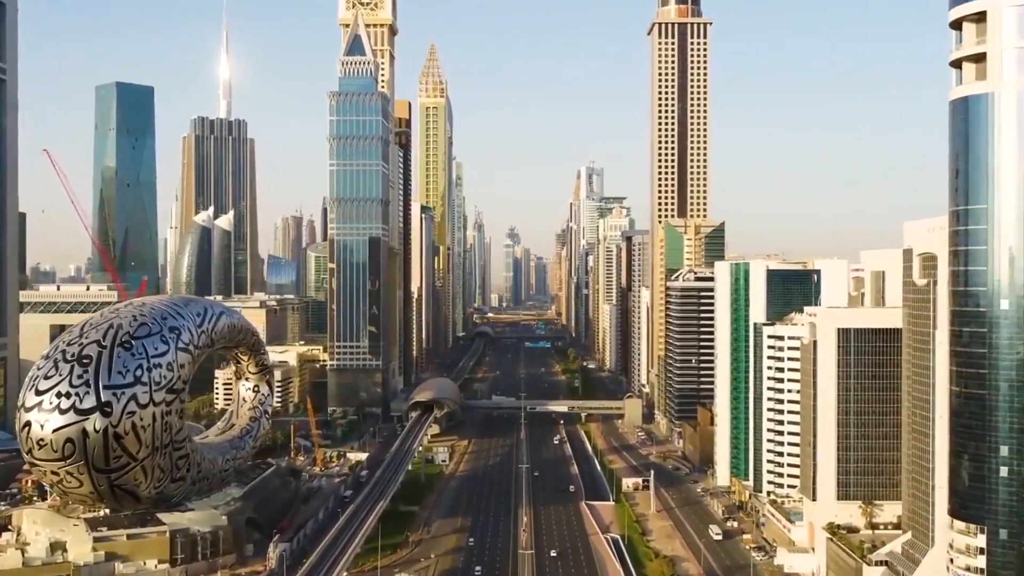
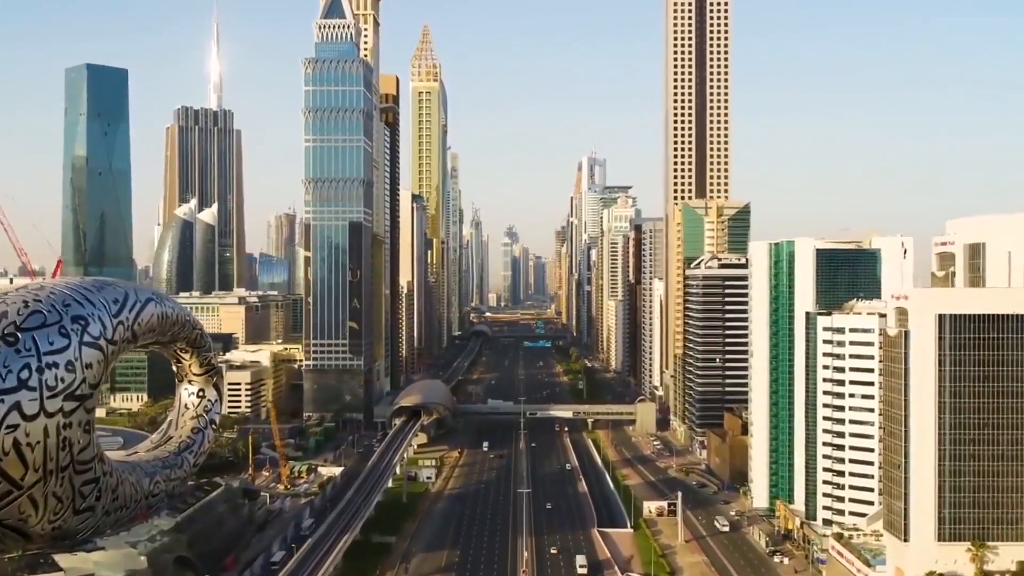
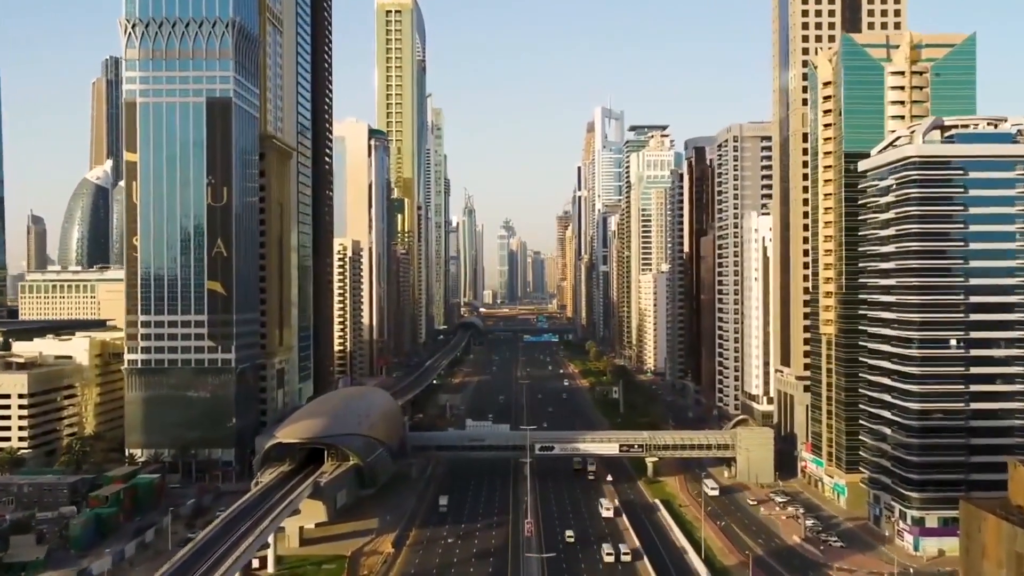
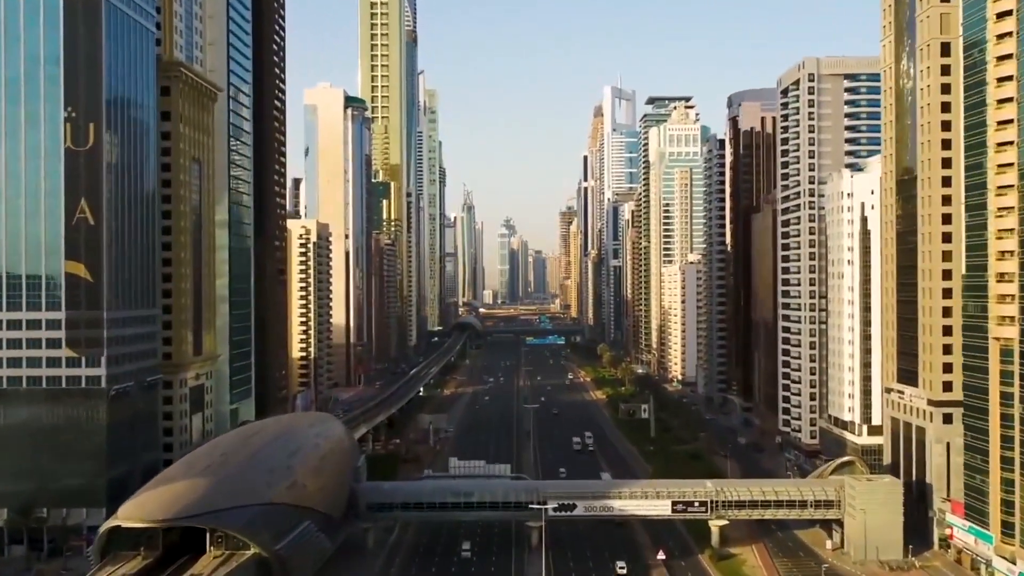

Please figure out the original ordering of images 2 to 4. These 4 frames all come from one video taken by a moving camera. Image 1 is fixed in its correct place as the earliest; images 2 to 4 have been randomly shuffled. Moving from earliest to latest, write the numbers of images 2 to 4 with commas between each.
2, 3, 4
